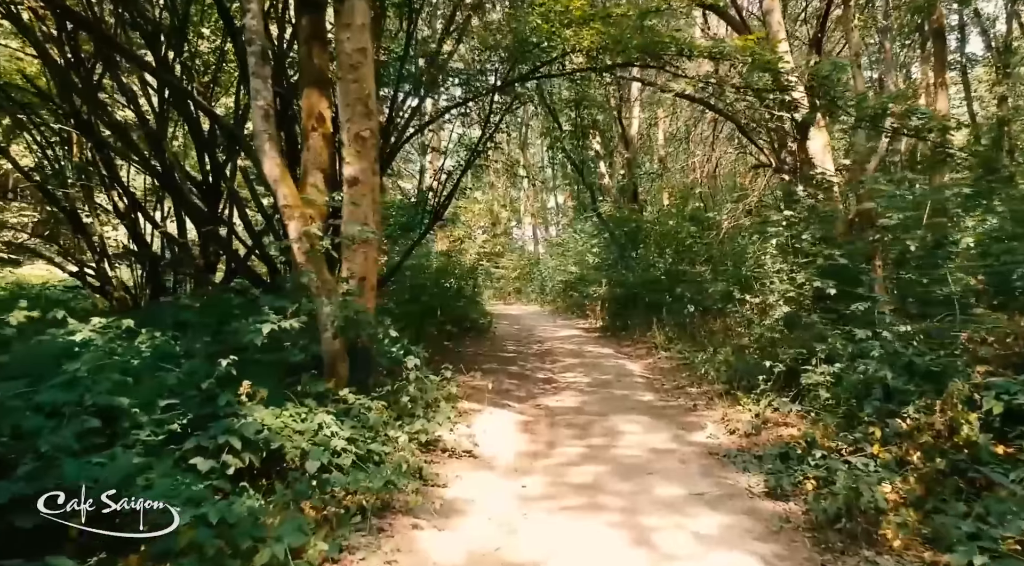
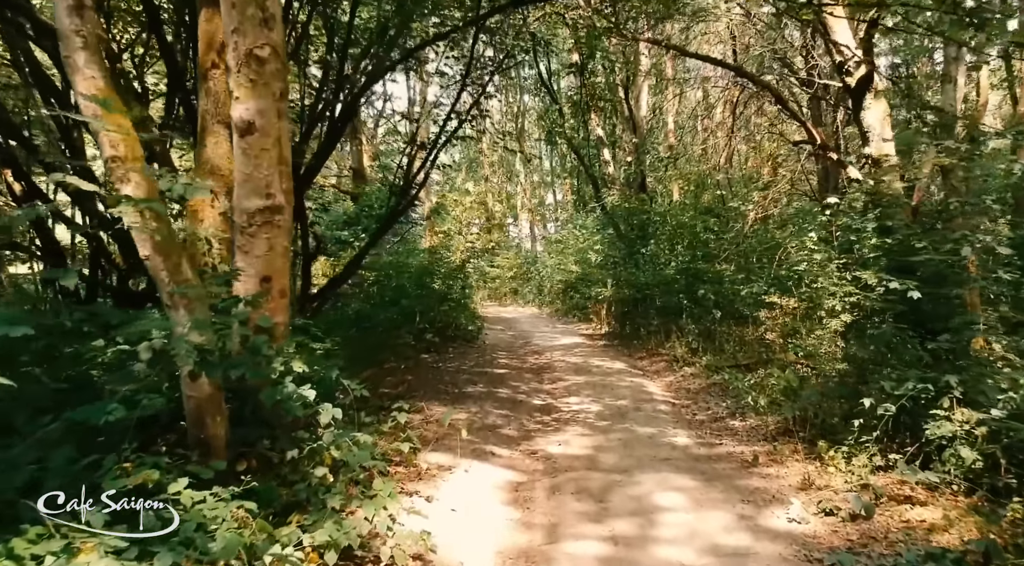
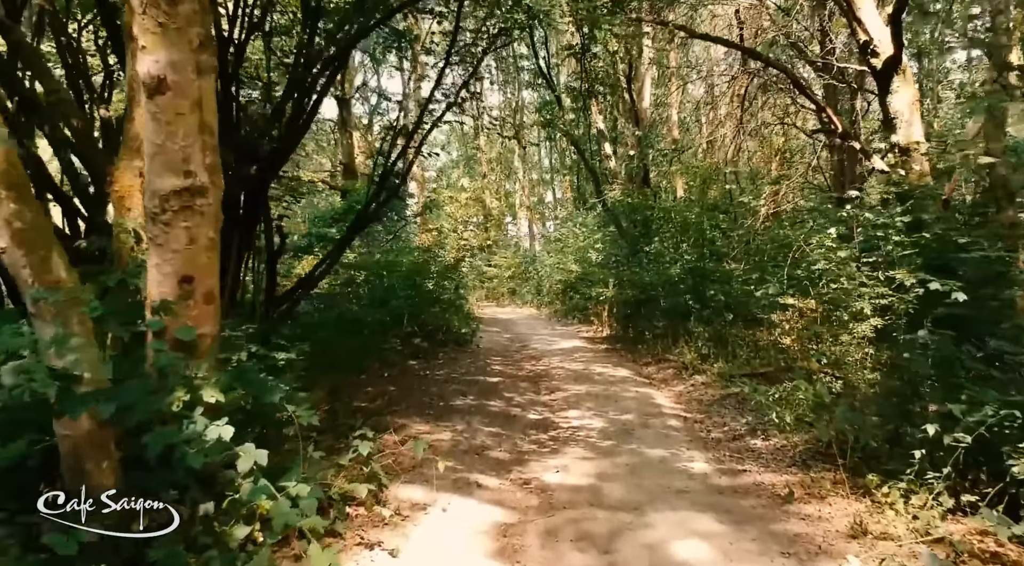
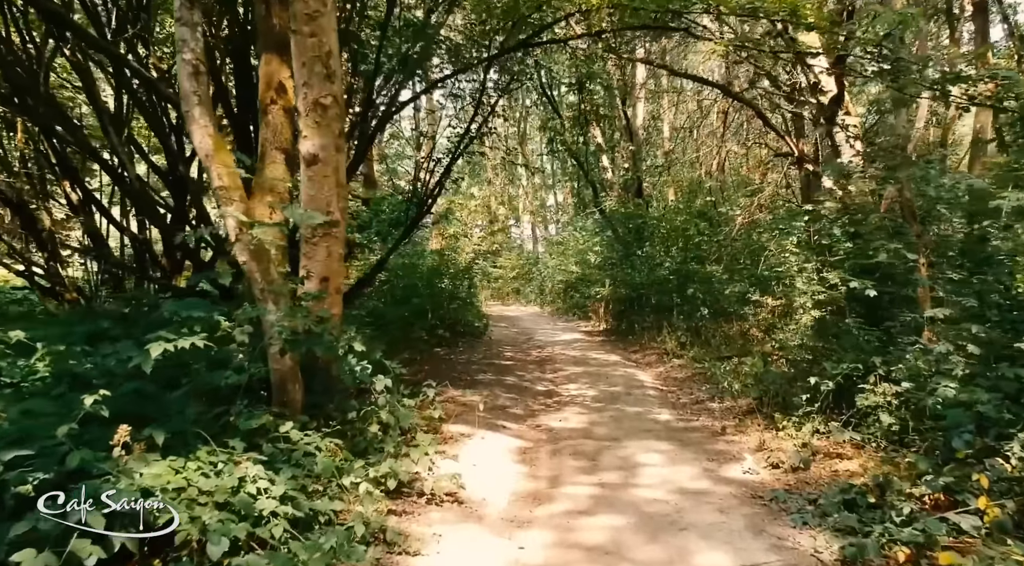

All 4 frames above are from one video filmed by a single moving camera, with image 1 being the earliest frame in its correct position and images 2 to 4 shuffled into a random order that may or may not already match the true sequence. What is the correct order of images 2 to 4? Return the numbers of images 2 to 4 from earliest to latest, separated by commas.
4, 2, 3
